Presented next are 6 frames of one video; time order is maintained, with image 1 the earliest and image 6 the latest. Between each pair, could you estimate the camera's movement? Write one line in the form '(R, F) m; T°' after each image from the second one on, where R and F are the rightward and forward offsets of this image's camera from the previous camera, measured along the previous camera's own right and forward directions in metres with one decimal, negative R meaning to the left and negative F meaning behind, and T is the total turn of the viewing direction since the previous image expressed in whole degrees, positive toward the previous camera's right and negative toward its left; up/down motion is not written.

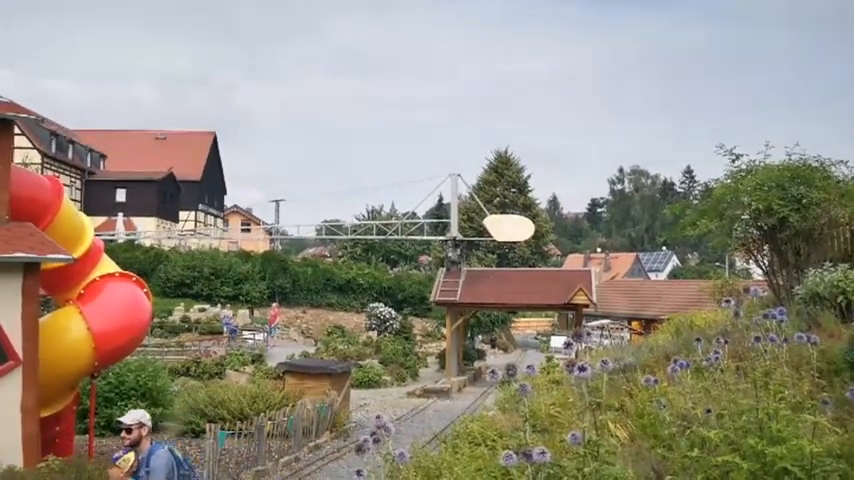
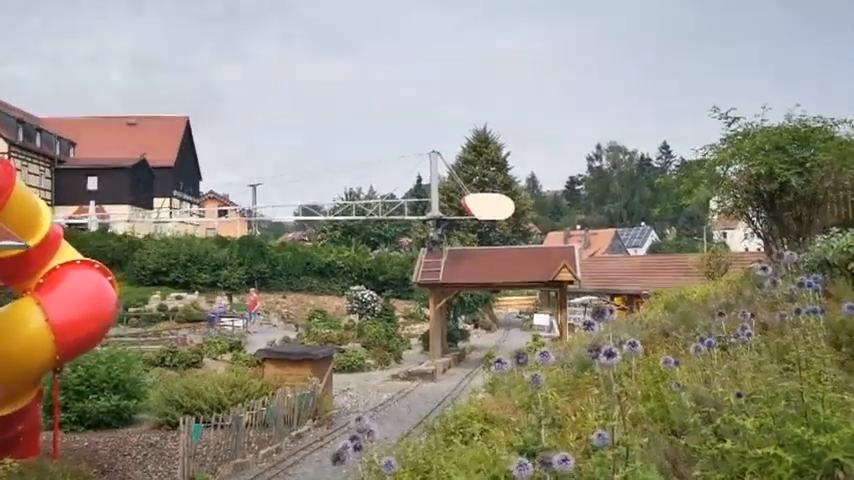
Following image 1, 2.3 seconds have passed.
(0.0, +0.5) m; +1°
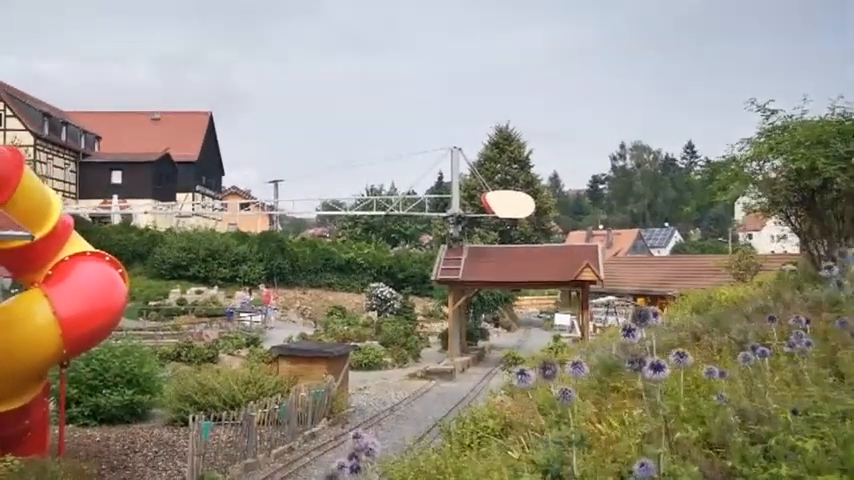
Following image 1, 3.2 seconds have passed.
(0.0, +0.3) m; -1°
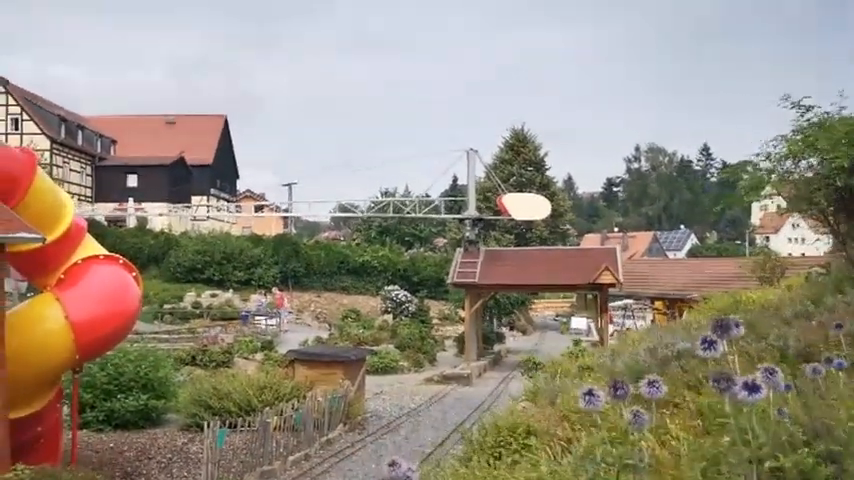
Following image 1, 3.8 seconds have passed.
(-0.1, +0.2) m; -1°
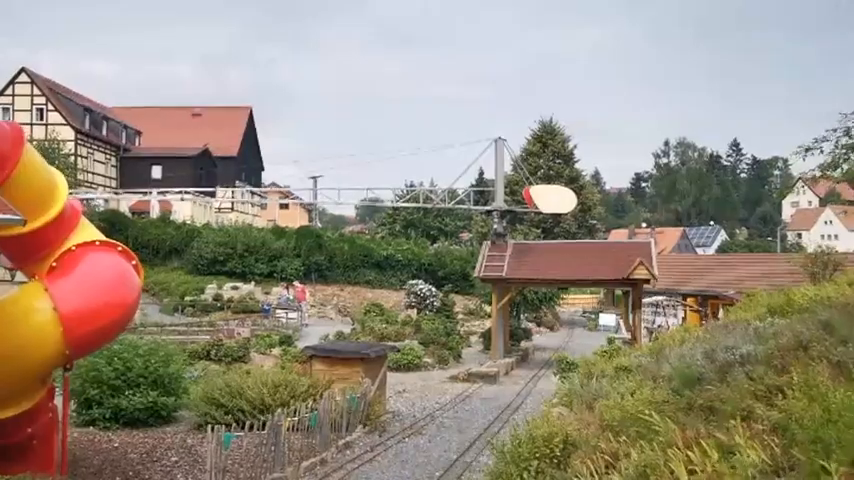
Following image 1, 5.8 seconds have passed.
(0.0, +0.9) m; -2°
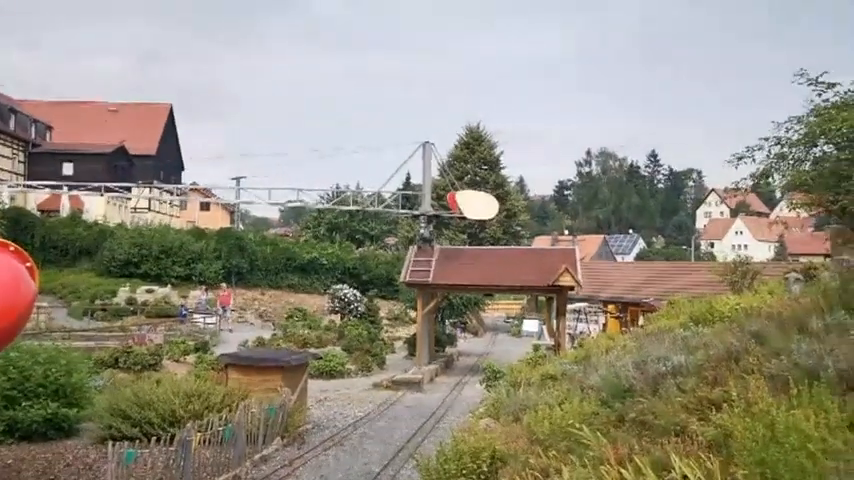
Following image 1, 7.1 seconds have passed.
(0.0, +0.5) m; +5°
